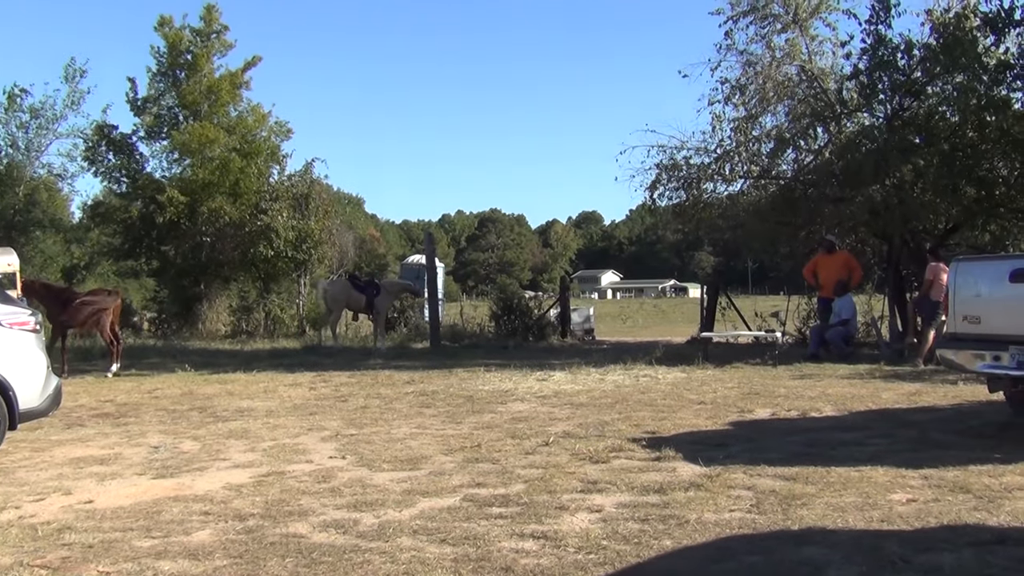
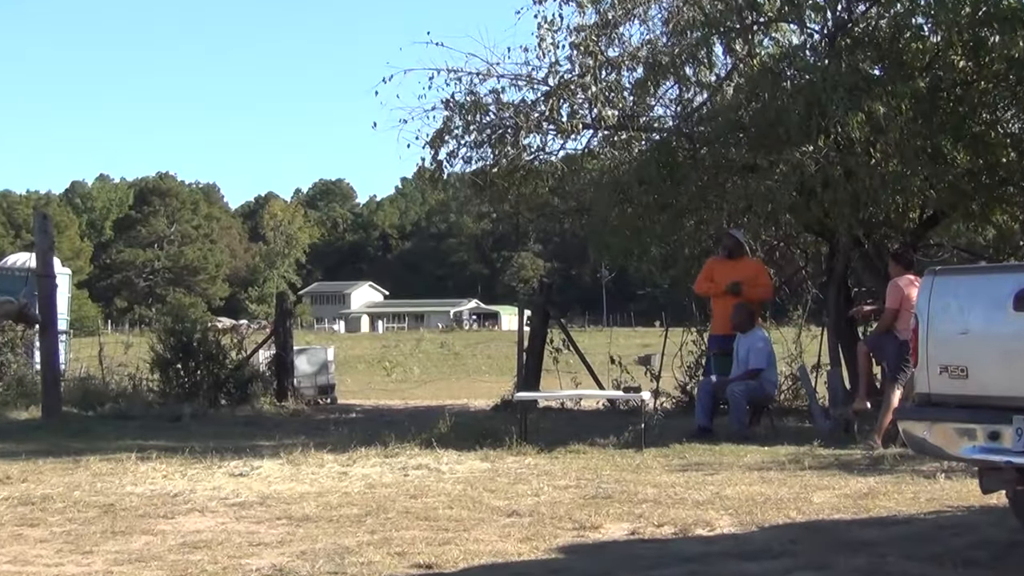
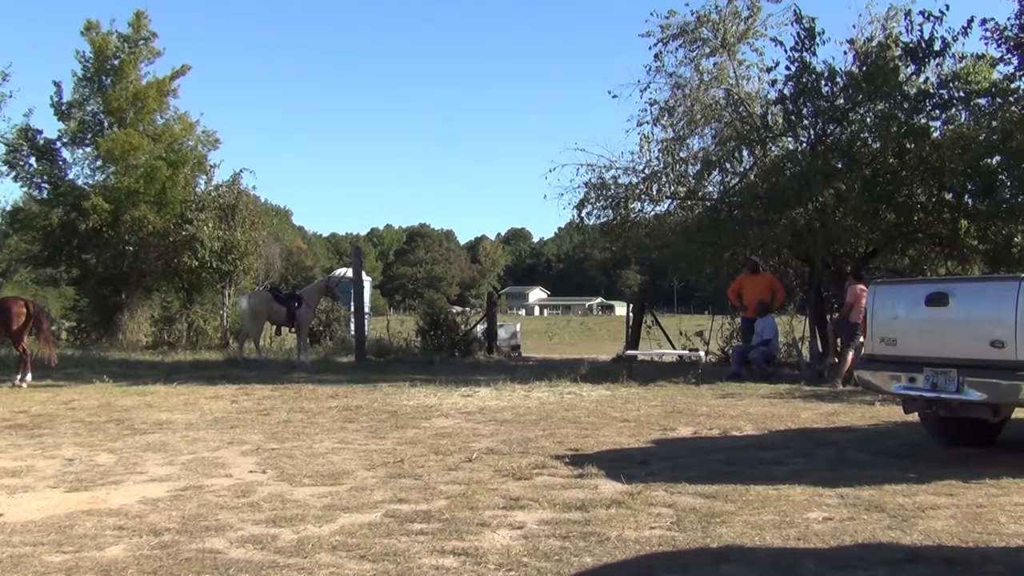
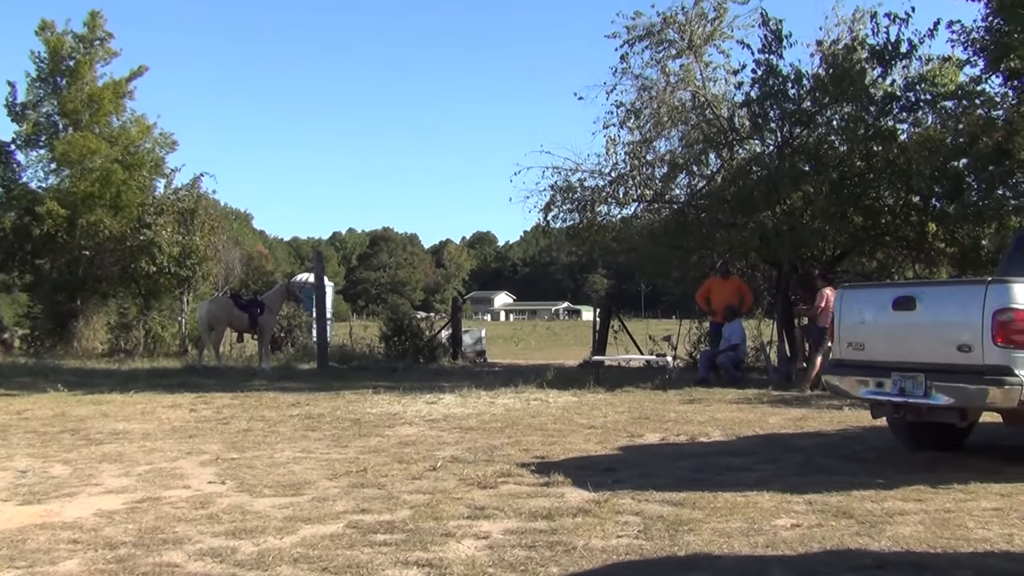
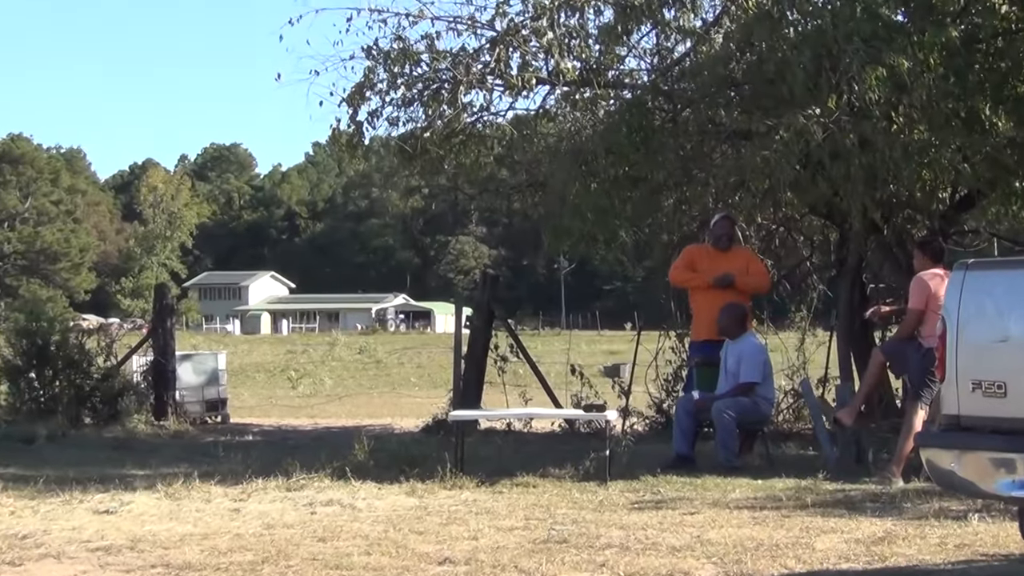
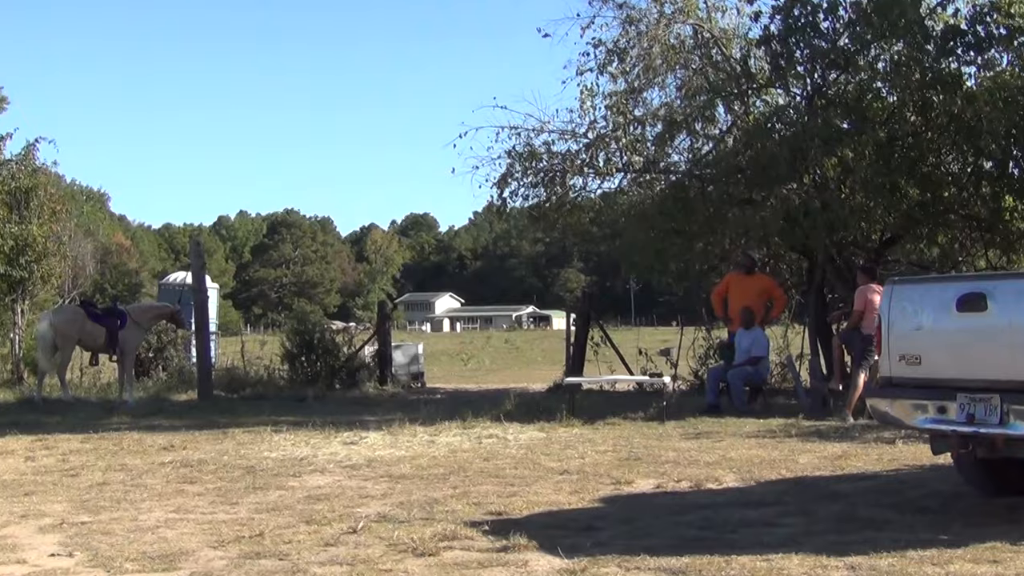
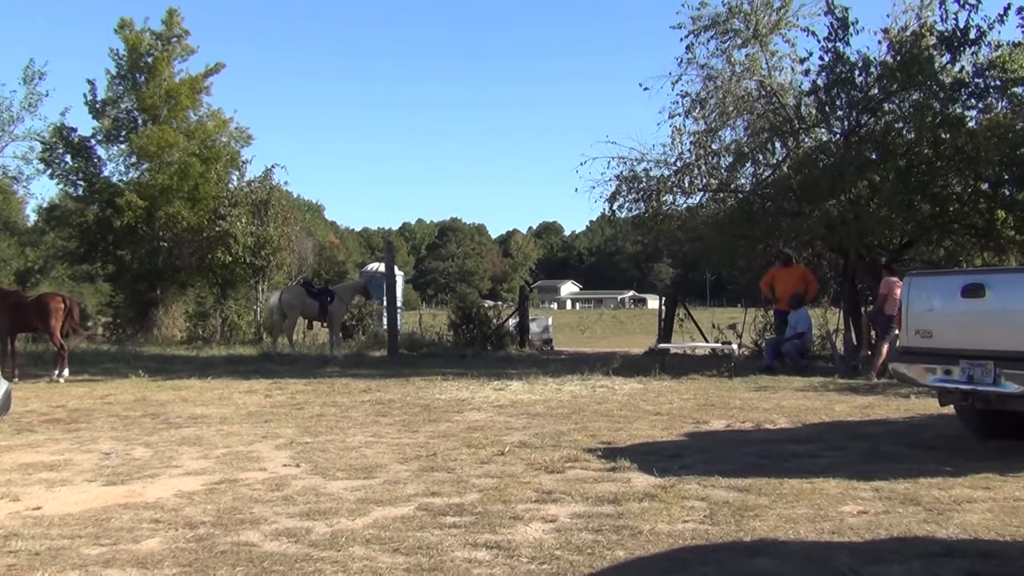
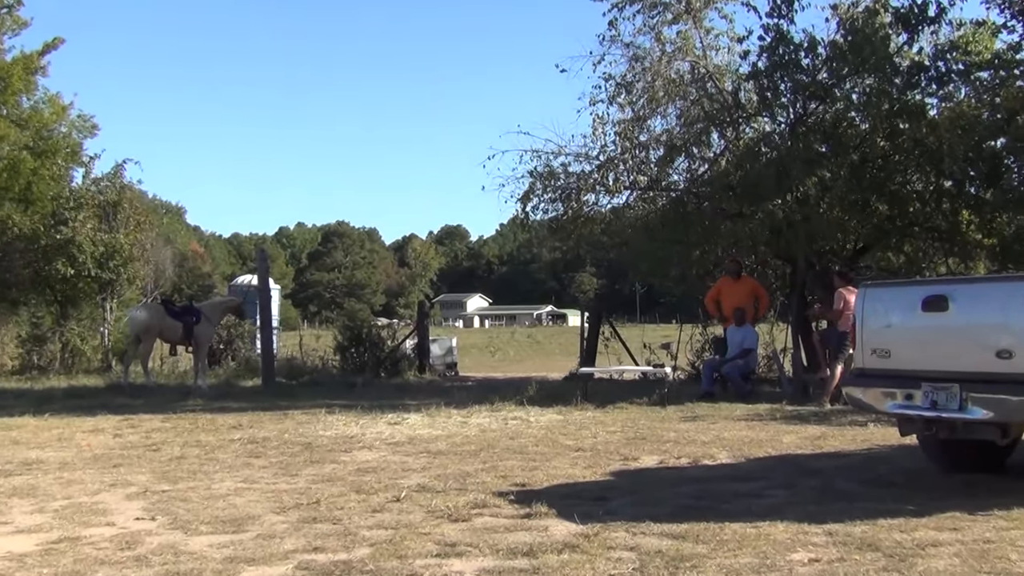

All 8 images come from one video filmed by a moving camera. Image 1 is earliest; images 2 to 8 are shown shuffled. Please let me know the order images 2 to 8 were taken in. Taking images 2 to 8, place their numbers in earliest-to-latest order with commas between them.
7, 3, 4, 8, 6, 2, 5
